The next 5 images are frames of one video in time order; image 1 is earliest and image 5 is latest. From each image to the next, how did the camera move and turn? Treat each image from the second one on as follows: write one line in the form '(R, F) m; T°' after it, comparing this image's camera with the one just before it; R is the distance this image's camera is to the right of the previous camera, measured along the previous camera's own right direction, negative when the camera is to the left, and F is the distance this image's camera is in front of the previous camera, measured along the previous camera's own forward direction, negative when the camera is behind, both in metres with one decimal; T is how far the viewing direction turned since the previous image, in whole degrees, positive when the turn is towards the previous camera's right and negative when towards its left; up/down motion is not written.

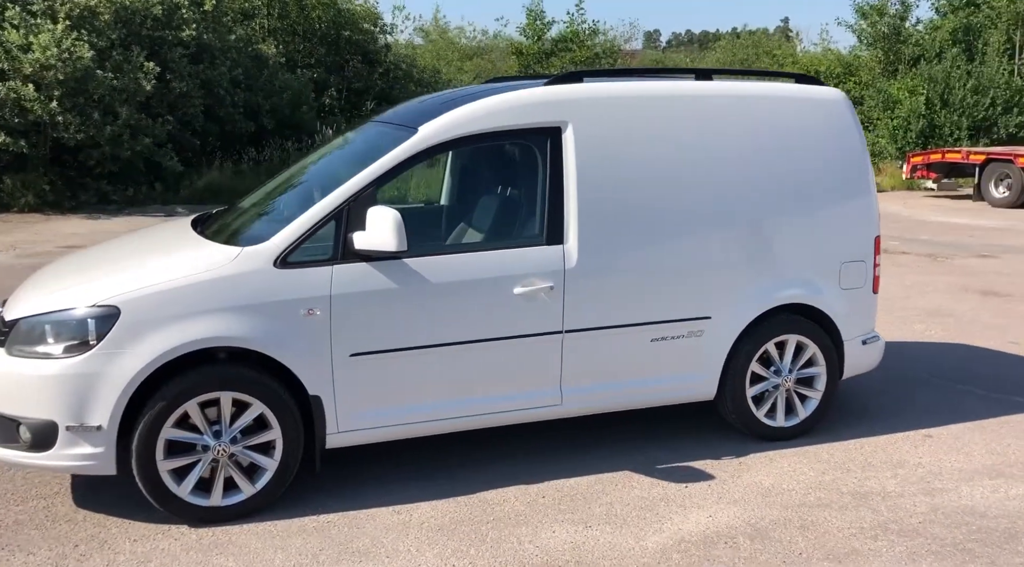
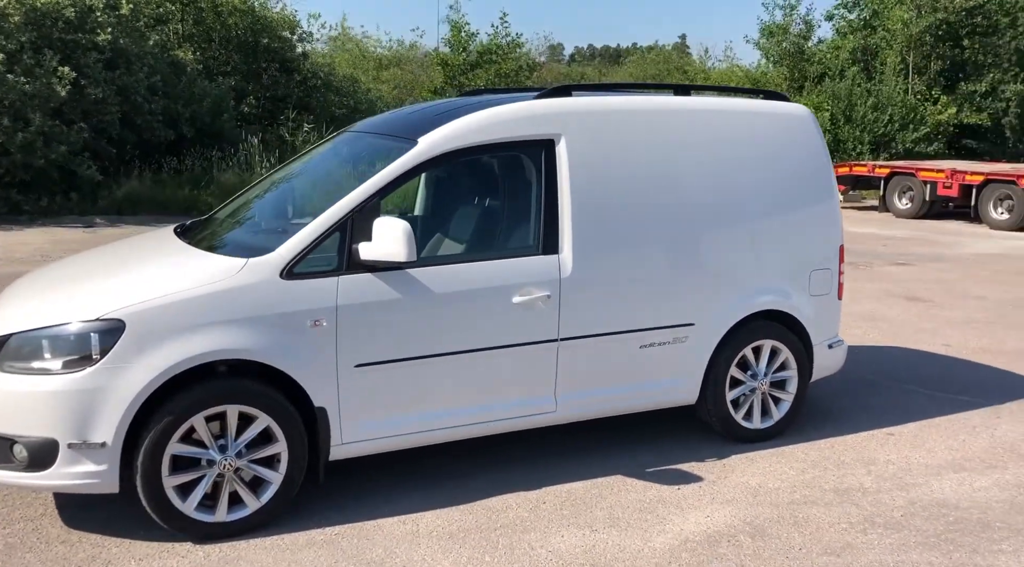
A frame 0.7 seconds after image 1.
(-0.5, -0.1) m; +6°
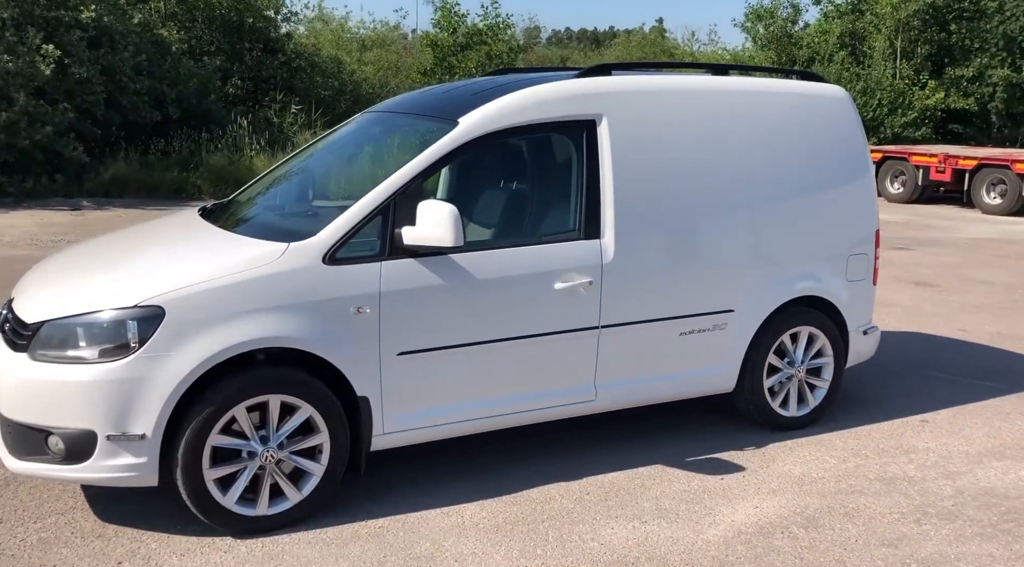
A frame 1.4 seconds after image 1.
(-0.3, +0.1) m; +2°
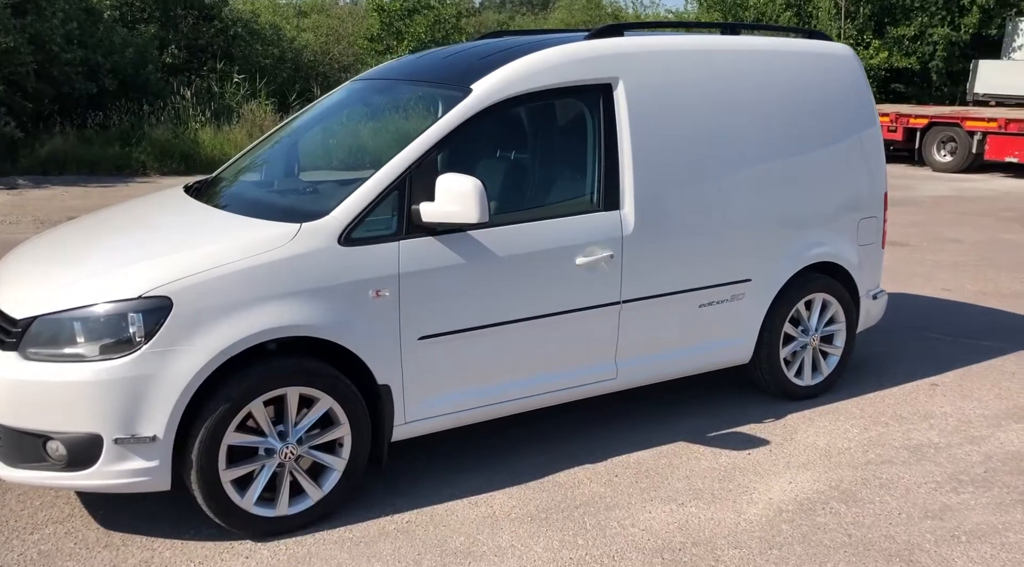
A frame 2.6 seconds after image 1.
(-0.4, +0.3) m; +4°
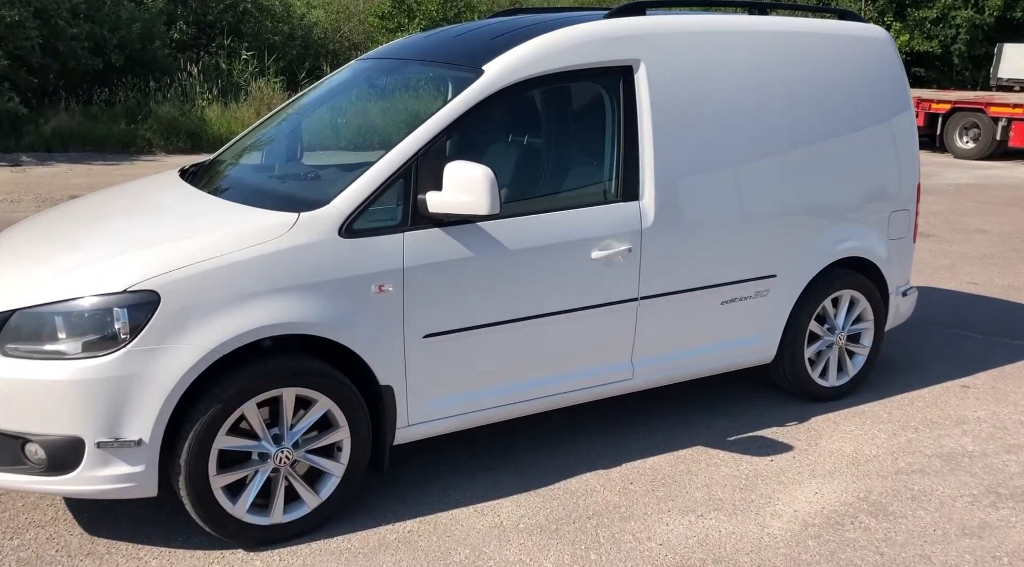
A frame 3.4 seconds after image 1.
(0.0, +0.3) m; -1°
